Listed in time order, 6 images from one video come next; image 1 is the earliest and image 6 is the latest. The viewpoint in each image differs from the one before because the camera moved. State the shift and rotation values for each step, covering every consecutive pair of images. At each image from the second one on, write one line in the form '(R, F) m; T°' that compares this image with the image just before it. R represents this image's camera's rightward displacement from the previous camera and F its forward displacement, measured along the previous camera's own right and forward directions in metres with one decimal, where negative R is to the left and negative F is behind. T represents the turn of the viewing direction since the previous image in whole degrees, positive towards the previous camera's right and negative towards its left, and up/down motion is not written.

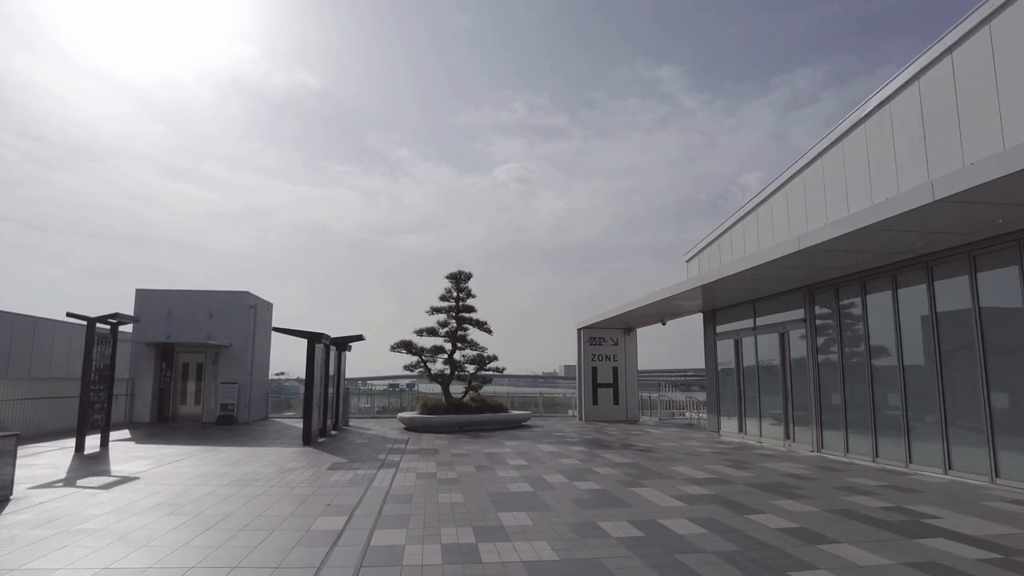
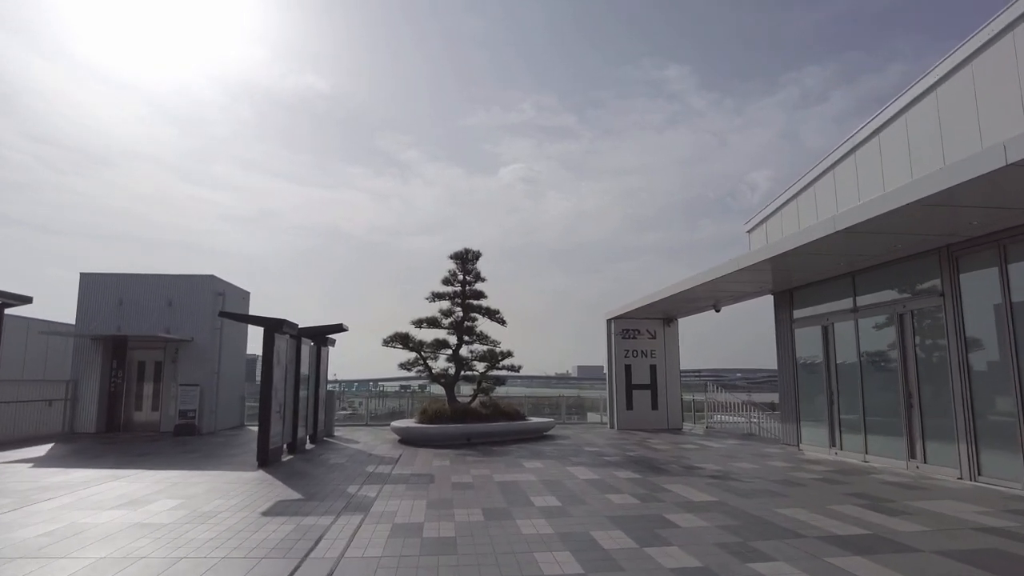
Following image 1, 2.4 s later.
(-0.2, +3.4) m; -1°
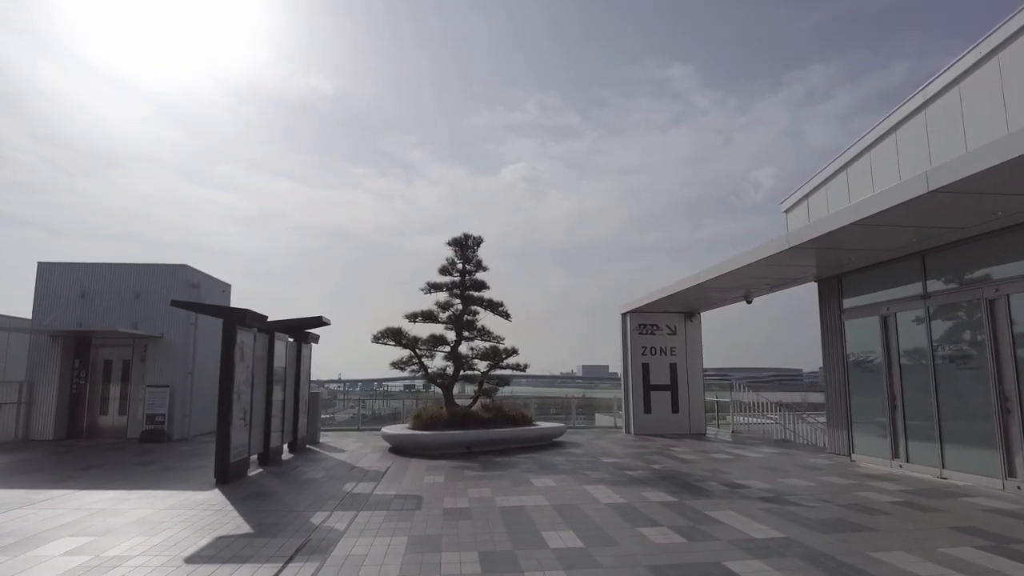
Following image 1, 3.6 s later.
(0.0, +1.7) m; 0°
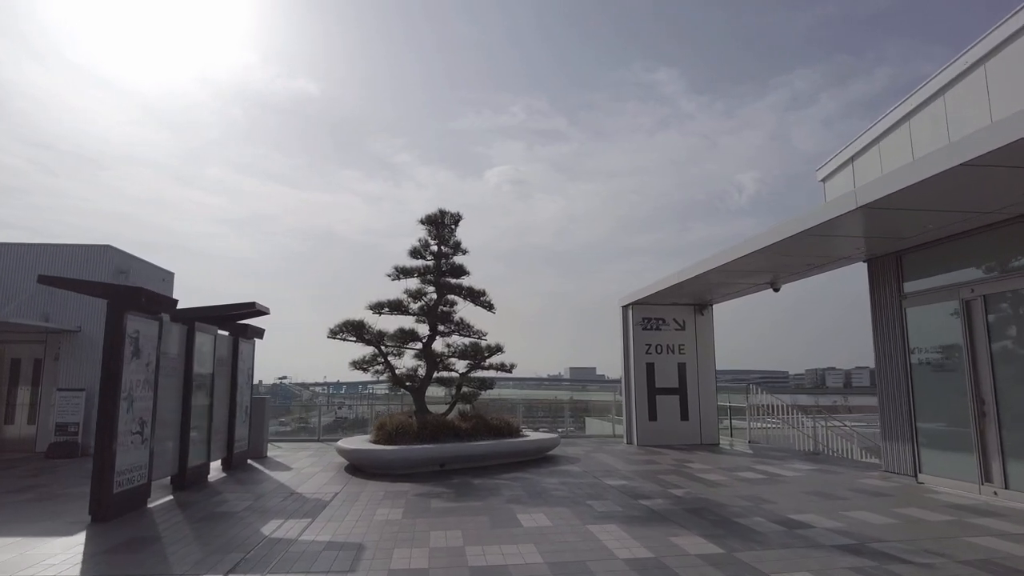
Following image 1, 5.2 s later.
(+0.1, +2.2) m; +1°
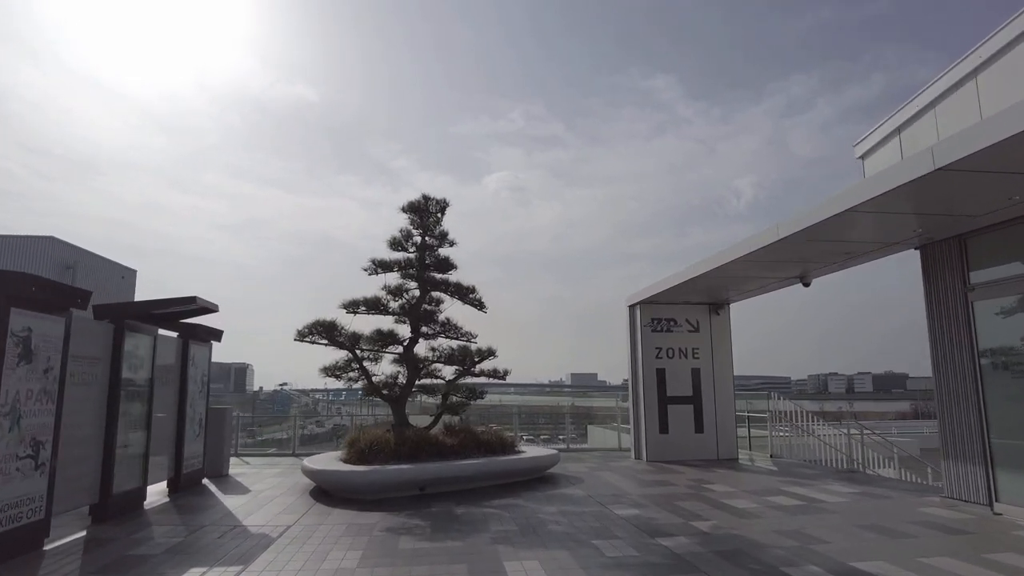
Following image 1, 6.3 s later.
(+0.1, +1.4) m; 0°
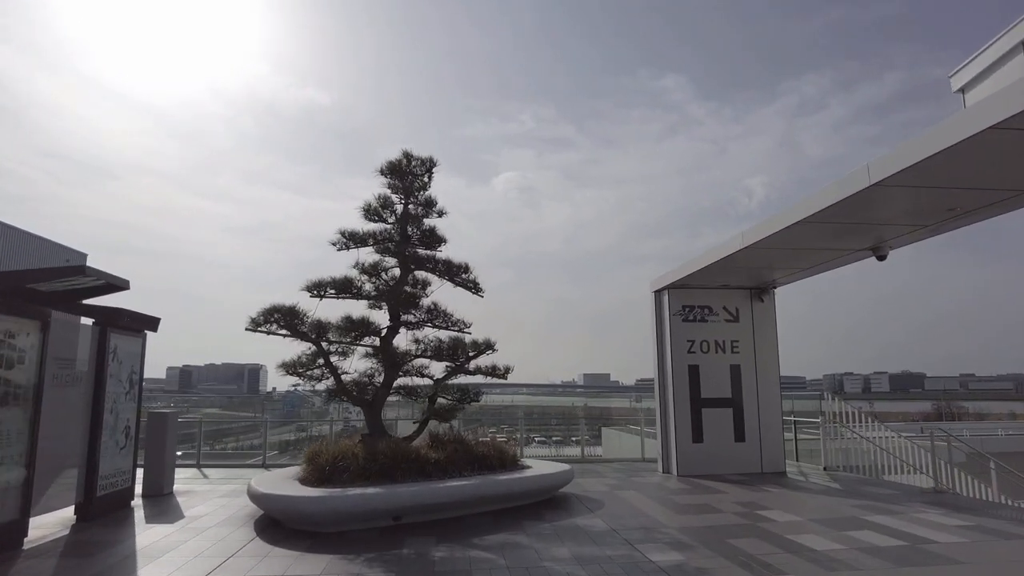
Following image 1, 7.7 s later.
(+0.1, +2.0) m; -1°
